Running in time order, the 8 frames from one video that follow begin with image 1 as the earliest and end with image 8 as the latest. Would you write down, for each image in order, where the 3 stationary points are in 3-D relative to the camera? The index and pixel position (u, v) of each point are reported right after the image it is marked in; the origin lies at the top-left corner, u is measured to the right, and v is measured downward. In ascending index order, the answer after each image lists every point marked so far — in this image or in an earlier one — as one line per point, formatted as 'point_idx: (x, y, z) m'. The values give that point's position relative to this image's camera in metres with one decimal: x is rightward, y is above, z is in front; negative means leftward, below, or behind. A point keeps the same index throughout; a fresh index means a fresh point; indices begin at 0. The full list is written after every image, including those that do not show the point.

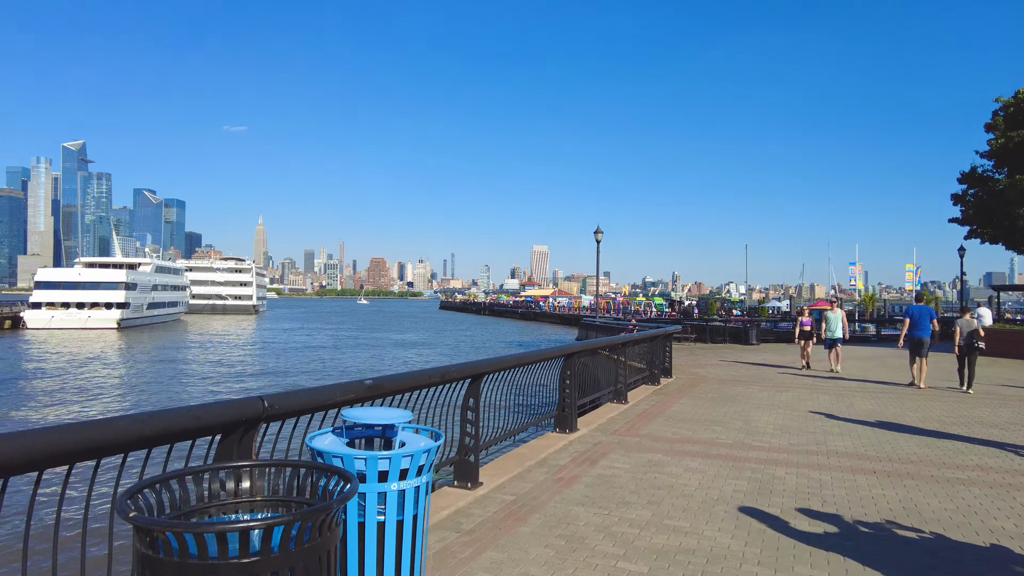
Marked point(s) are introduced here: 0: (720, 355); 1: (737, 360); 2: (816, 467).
0: (+6.6, -2.1, +19.1) m
1: (+6.5, -2.0, +17.5) m
2: (+3.1, -1.8, +6.1) m
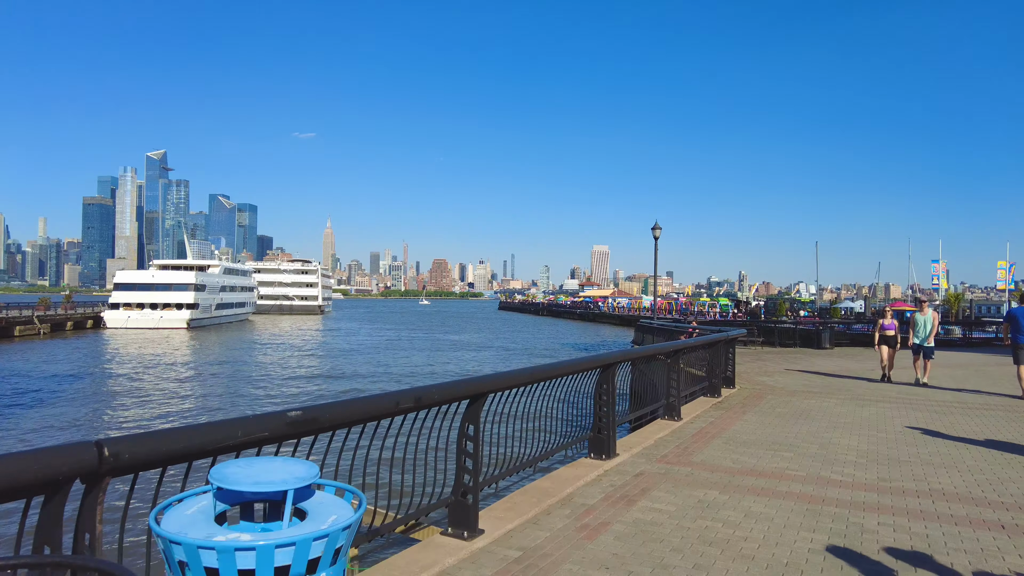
0: (+8.0, -2.1, +17.3) m
1: (+7.7, -2.0, +15.7) m
2: (+3.2, -1.8, +4.7) m
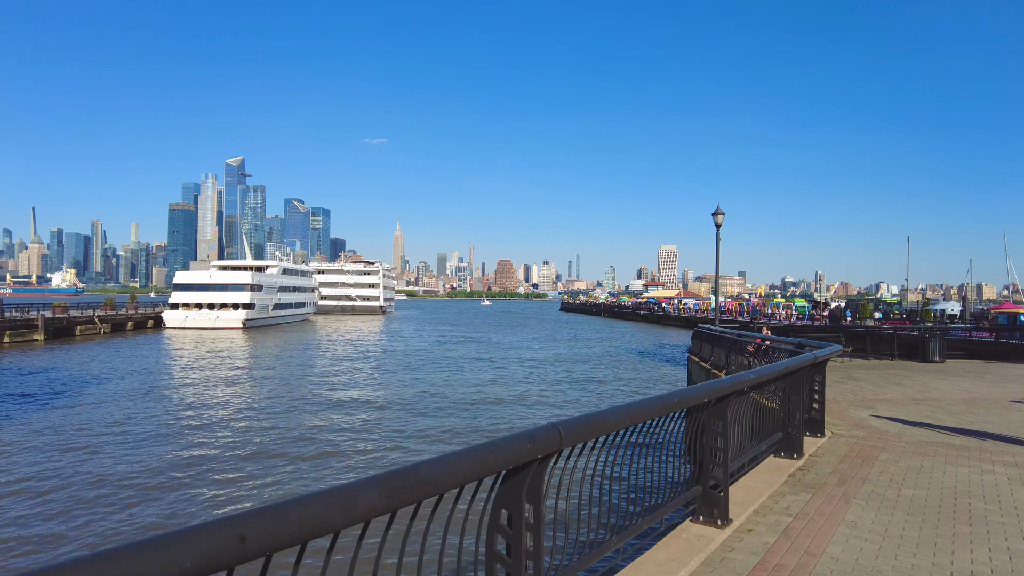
0: (+8.2, -2.0, +12.8) m
1: (+7.8, -1.9, +11.3) m
2: (+2.1, -1.7, +0.8) m
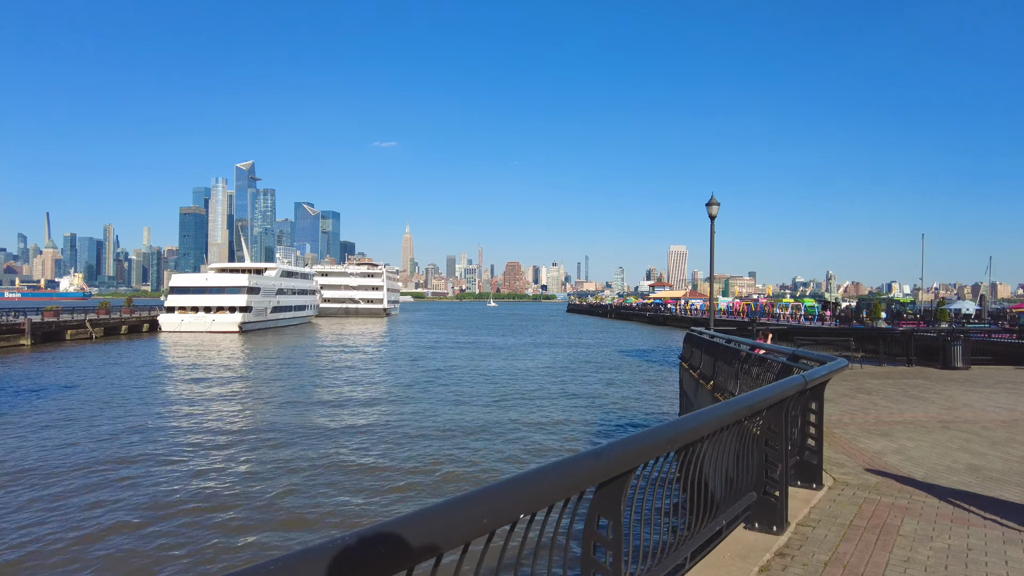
0: (+7.2, -1.9, +10.7) m
1: (+6.8, -1.9, +9.2) m
2: (+0.9, -1.6, -1.2) m
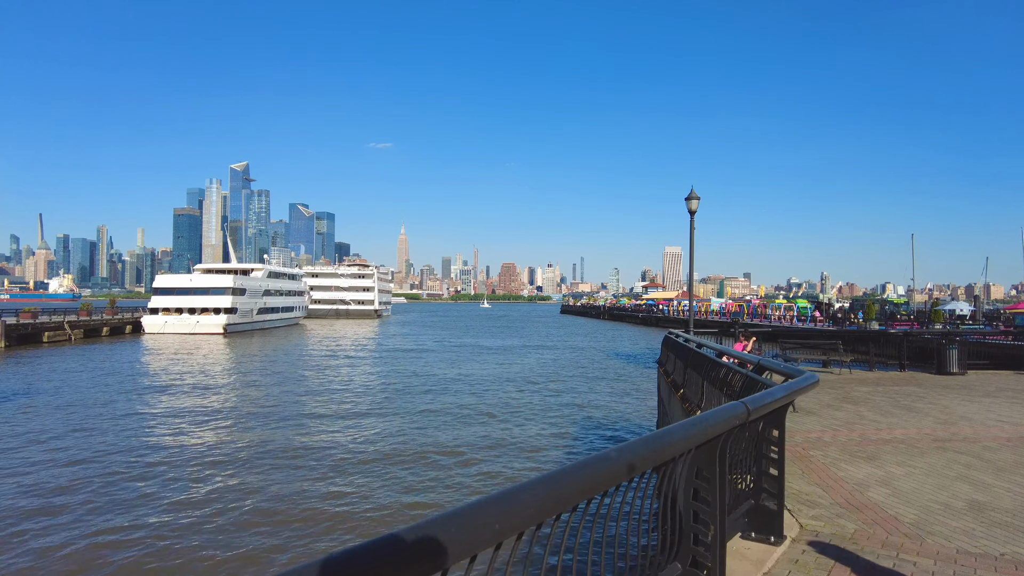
0: (+6.3, -1.9, +9.6) m
1: (+5.9, -1.8, +8.1) m
2: (+0.1, -1.6, -2.3) m
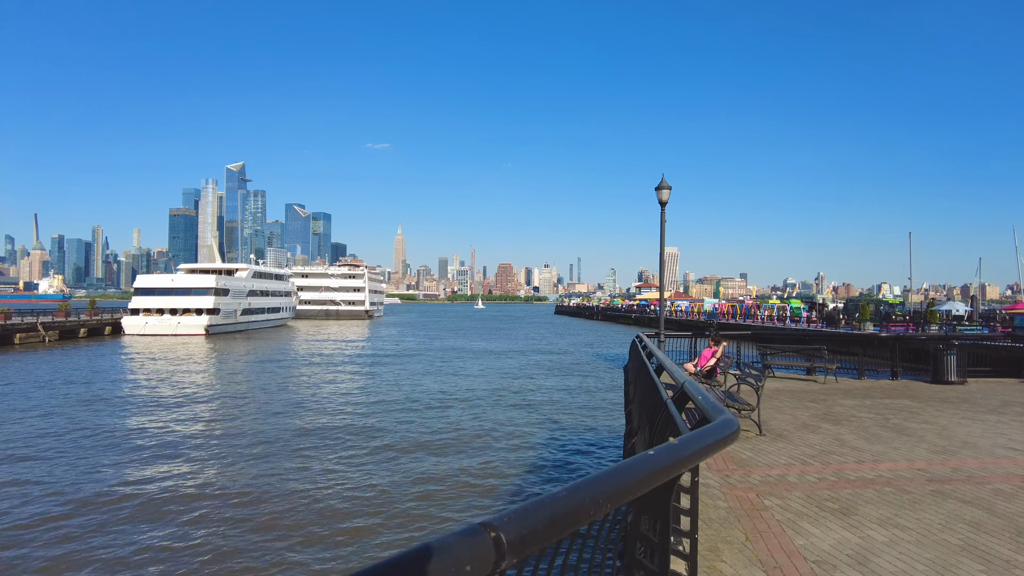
0: (+5.2, -1.9, +8.0) m
1: (+4.8, -1.8, +6.5) m
2: (-1.0, -1.5, -3.9) m
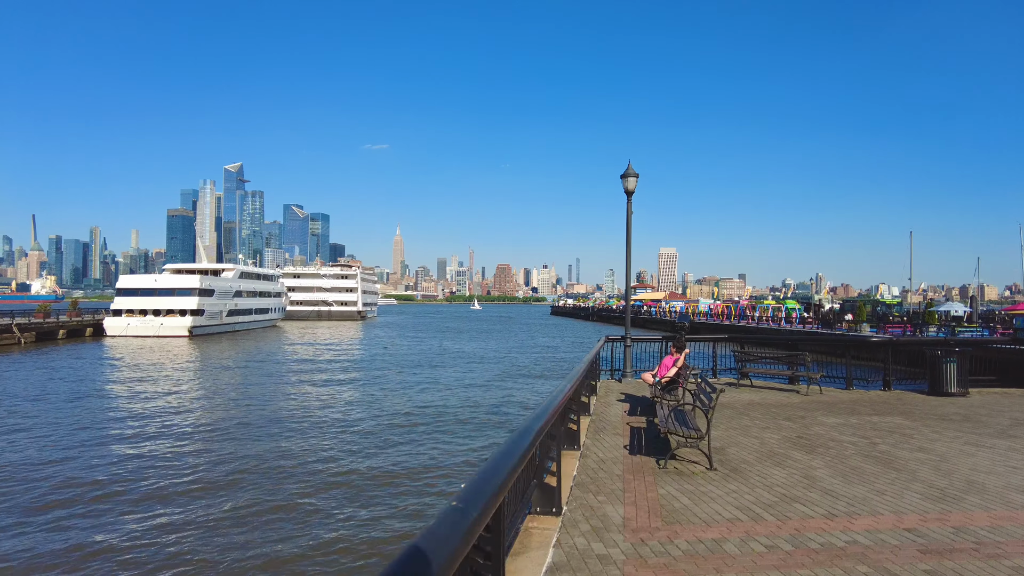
0: (+4.0, -1.8, +6.5) m
1: (+3.6, -1.7, +4.9) m
2: (-2.1, -1.5, -5.5) m
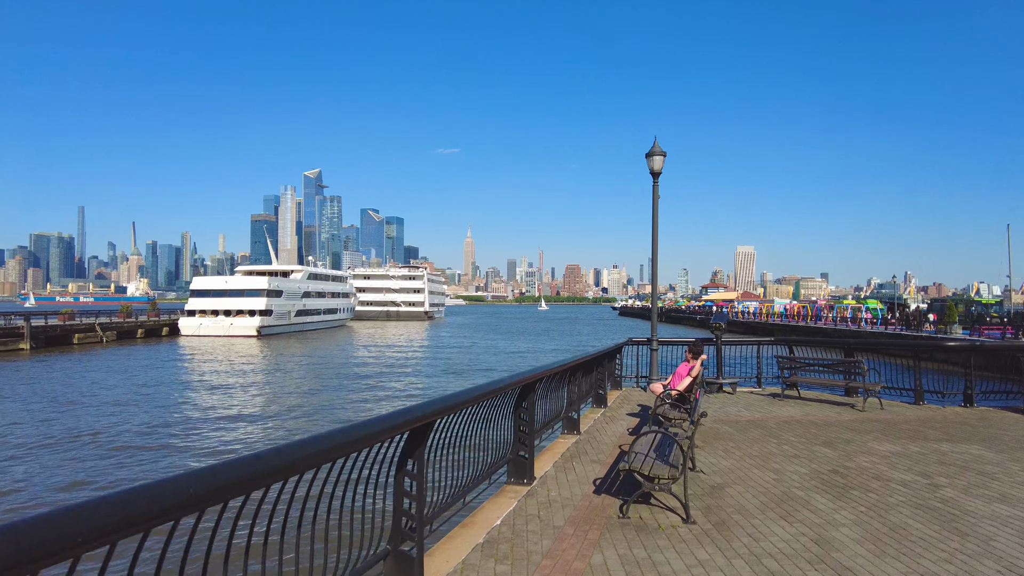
0: (+3.4, -1.7, +4.6) m
1: (+2.8, -1.6, +3.1) m
2: (-4.1, -1.4, -6.6) m
